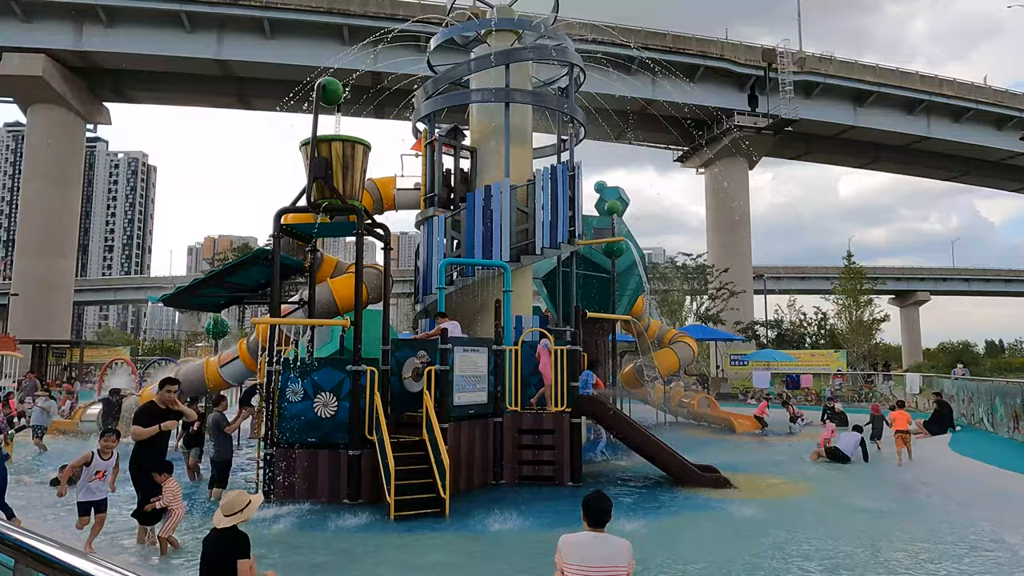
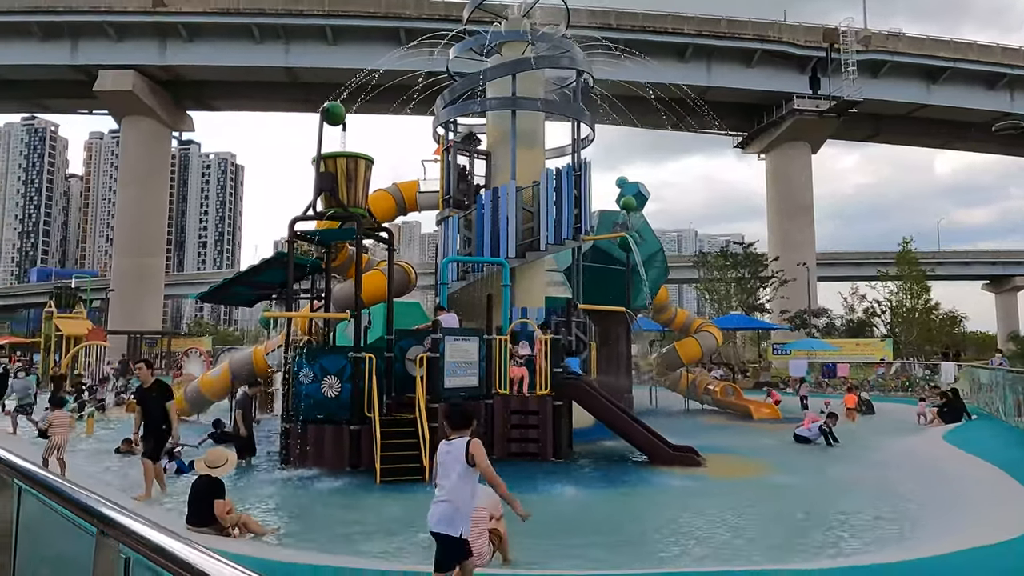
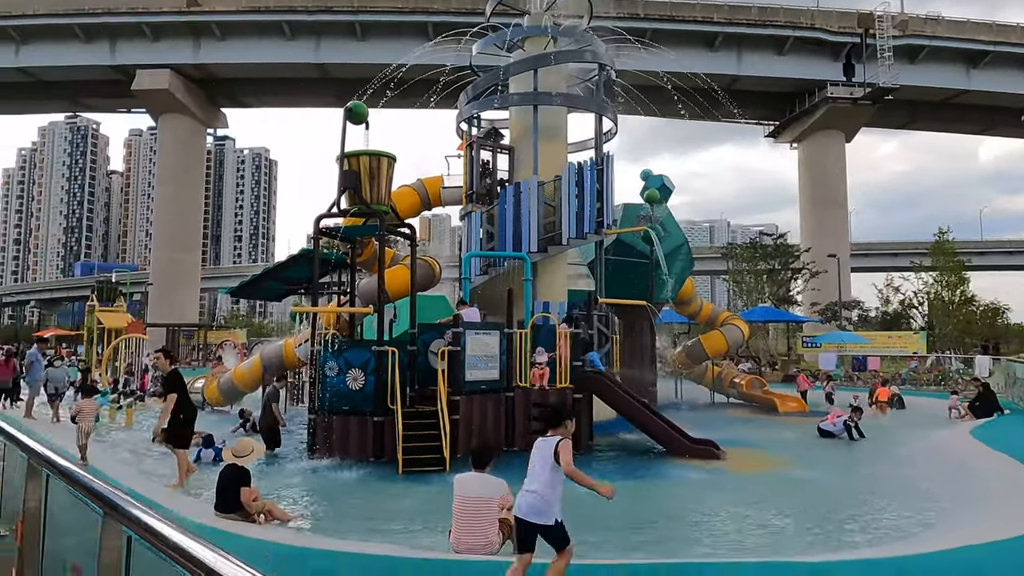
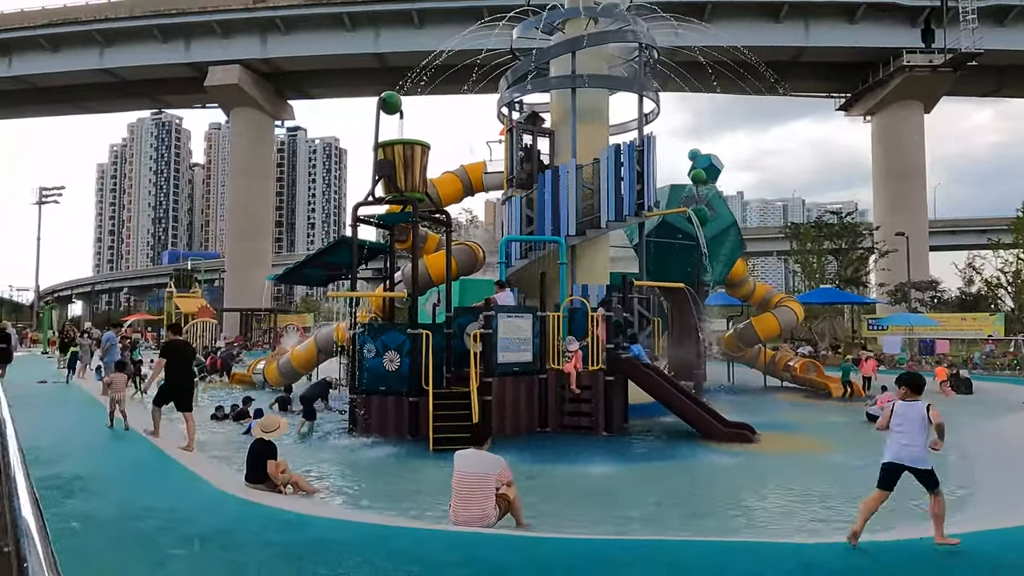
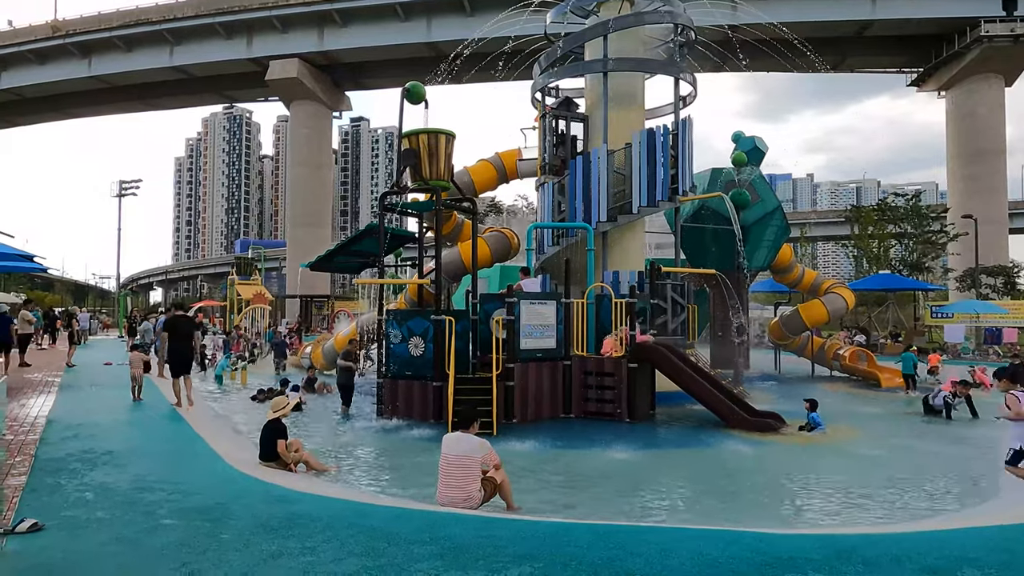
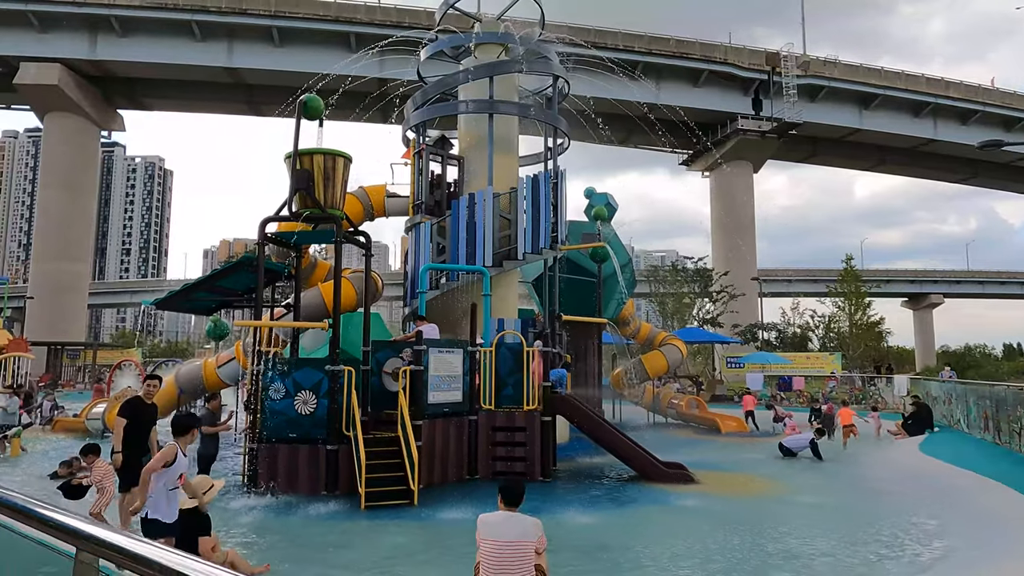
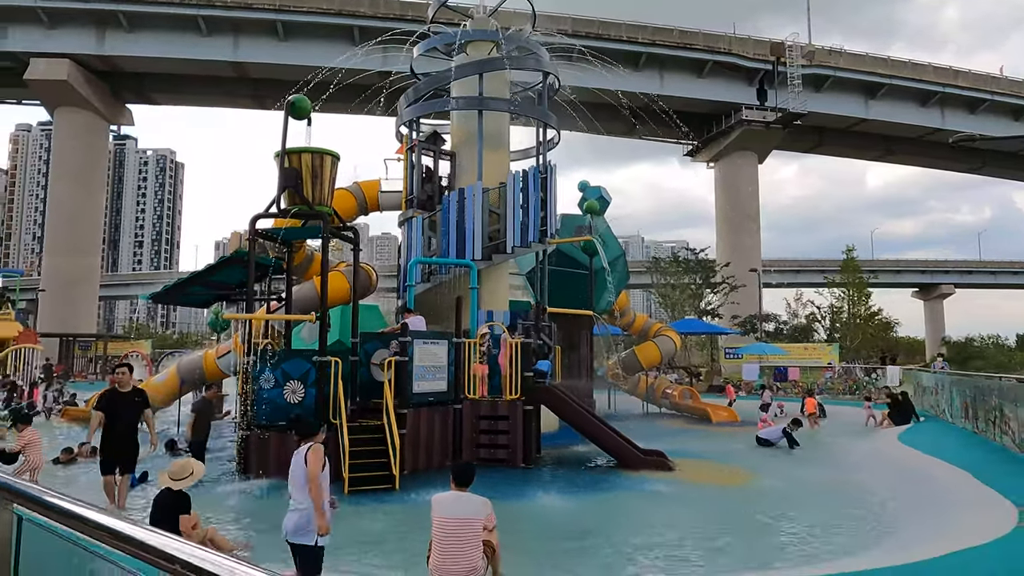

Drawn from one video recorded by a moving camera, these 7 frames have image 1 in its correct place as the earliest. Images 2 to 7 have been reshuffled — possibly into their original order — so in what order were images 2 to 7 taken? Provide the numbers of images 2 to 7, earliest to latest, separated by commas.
6, 7, 2, 3, 4, 5
